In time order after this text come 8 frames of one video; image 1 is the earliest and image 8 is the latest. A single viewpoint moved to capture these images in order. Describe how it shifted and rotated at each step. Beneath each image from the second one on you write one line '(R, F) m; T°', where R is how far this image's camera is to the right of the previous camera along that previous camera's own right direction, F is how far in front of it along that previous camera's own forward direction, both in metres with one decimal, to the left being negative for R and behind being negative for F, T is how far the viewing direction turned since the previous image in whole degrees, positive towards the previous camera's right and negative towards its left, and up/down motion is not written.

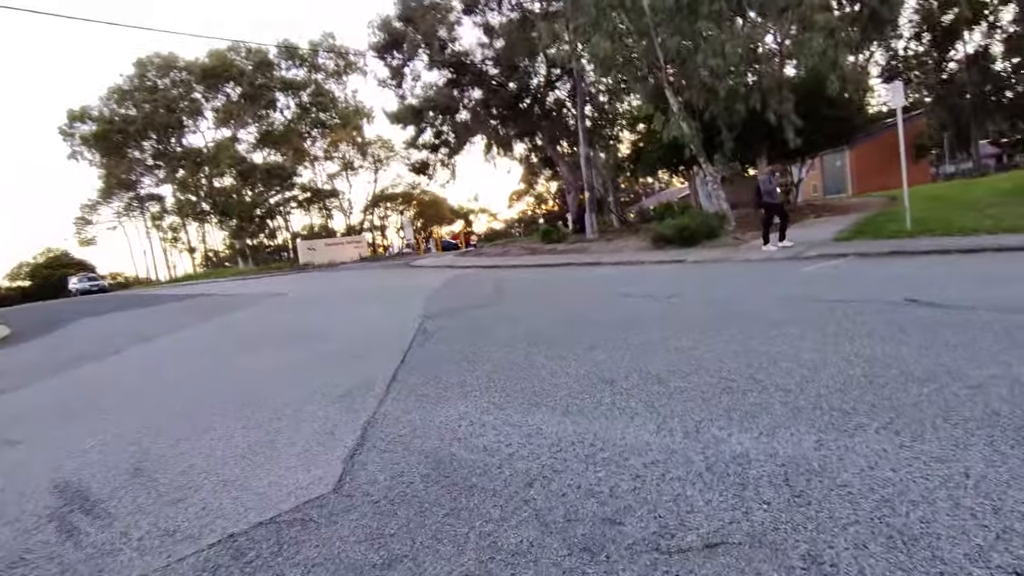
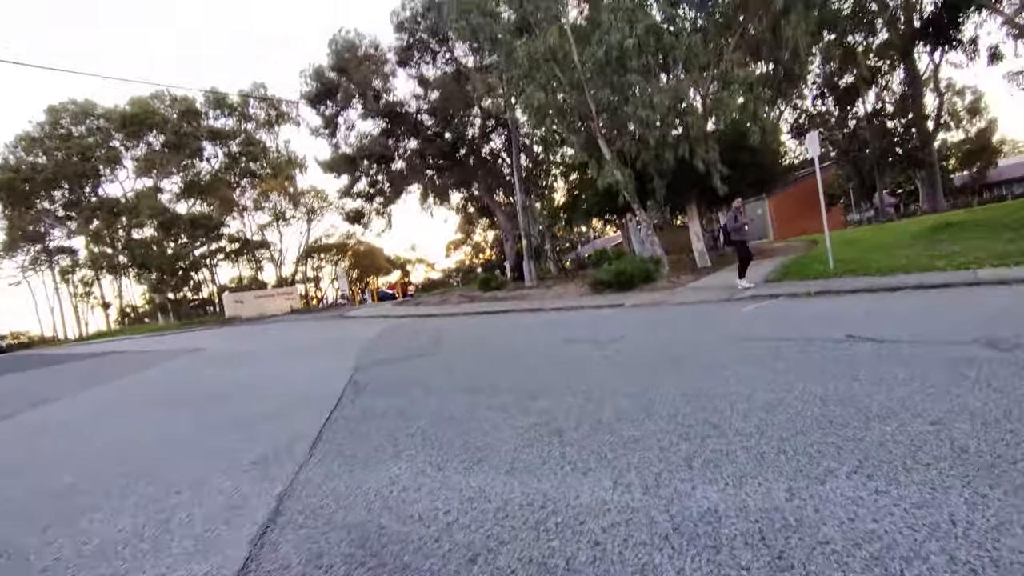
(0.0, +0.4) m; +6°
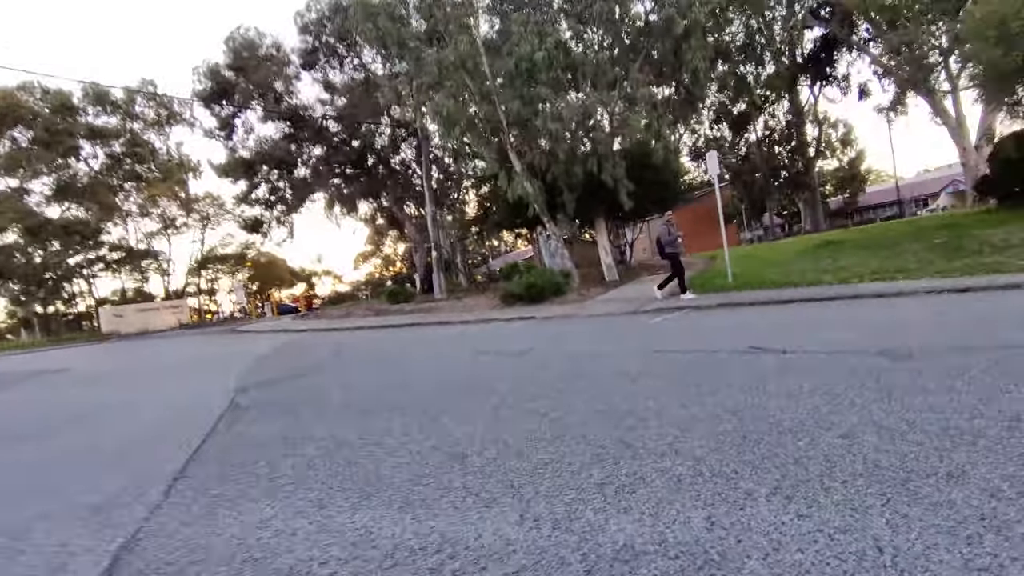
(+0.1, +0.4) m; +8°
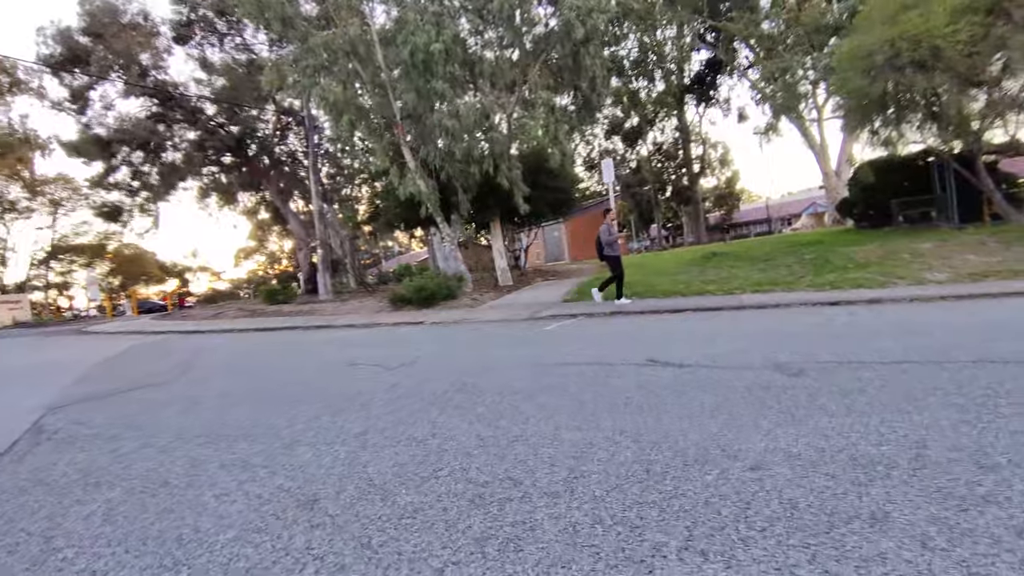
(+0.2, +0.7) m; +10°
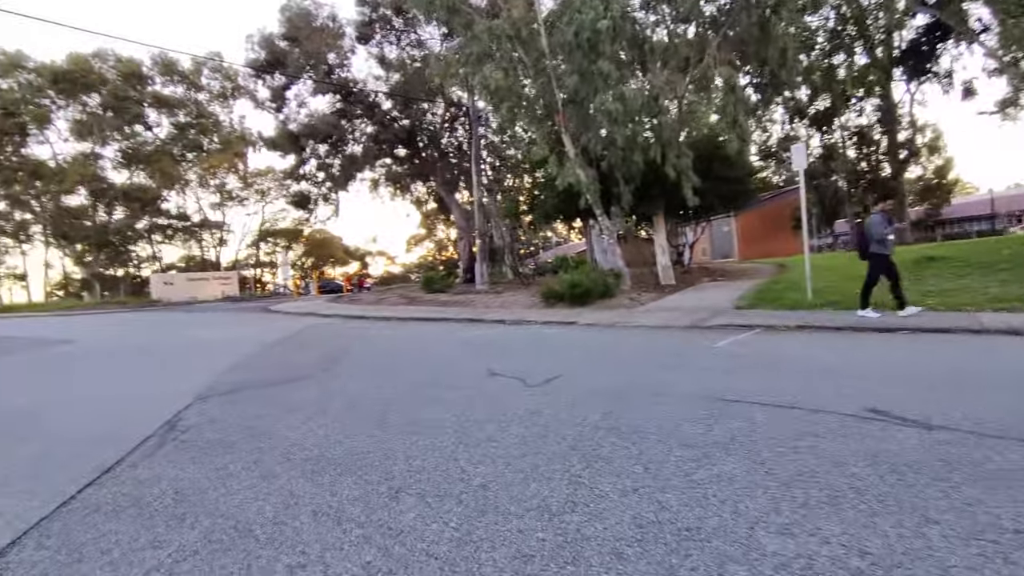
(-0.1, +1.2) m; -15°
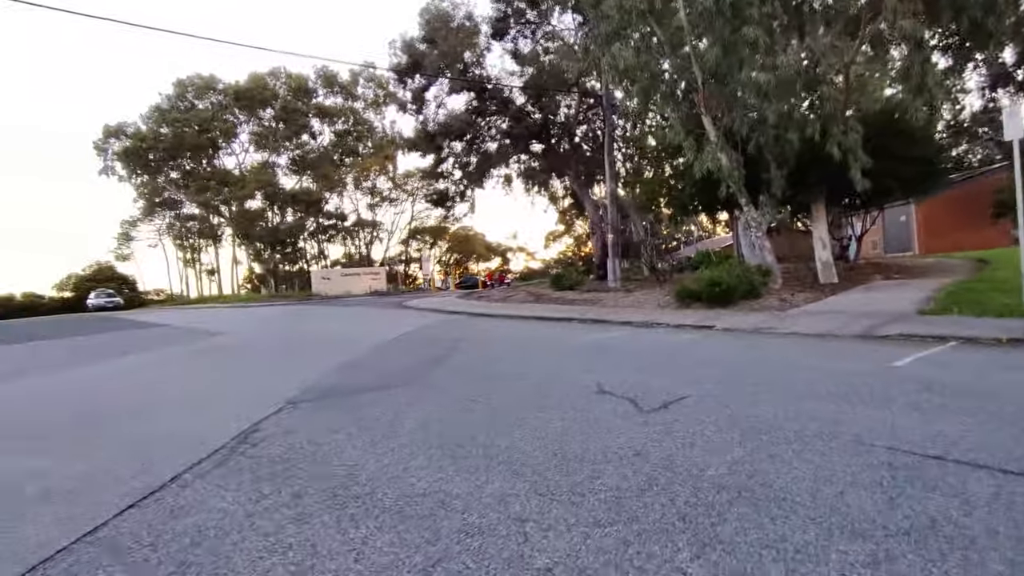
(+0.3, +1.1) m; -13°
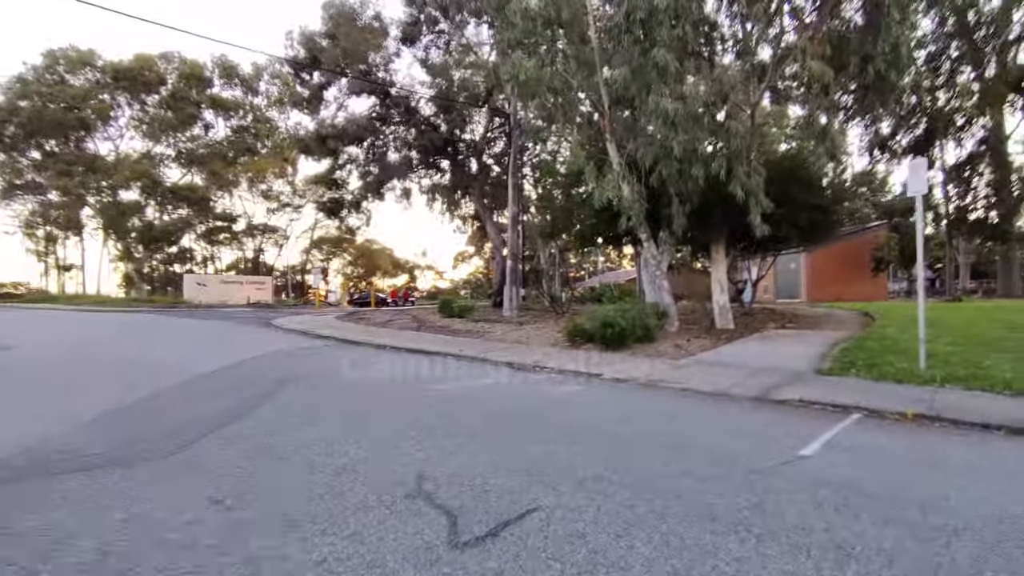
(+0.9, +1.9) m; +9°
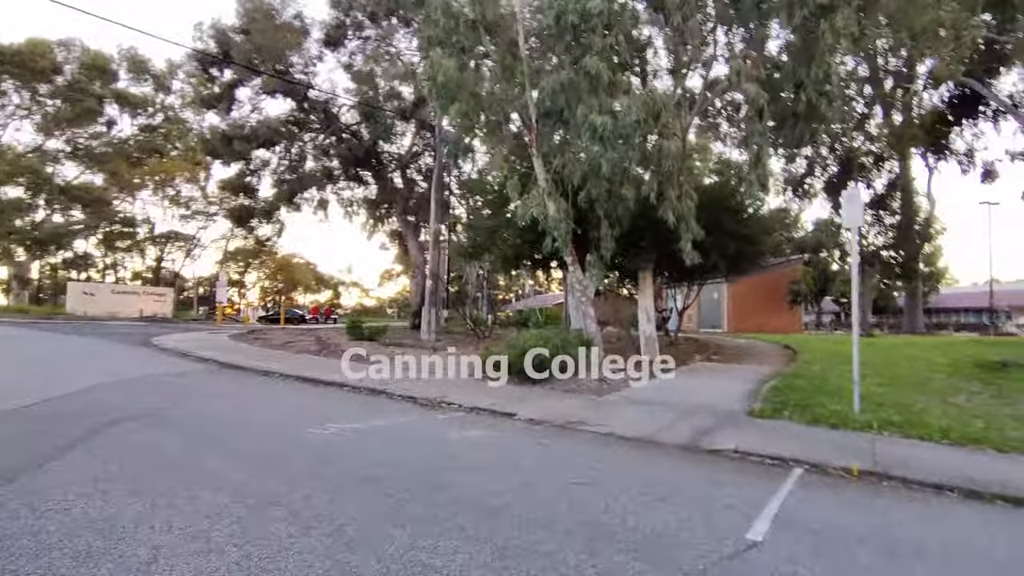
(+0.4, +1.4) m; +7°
